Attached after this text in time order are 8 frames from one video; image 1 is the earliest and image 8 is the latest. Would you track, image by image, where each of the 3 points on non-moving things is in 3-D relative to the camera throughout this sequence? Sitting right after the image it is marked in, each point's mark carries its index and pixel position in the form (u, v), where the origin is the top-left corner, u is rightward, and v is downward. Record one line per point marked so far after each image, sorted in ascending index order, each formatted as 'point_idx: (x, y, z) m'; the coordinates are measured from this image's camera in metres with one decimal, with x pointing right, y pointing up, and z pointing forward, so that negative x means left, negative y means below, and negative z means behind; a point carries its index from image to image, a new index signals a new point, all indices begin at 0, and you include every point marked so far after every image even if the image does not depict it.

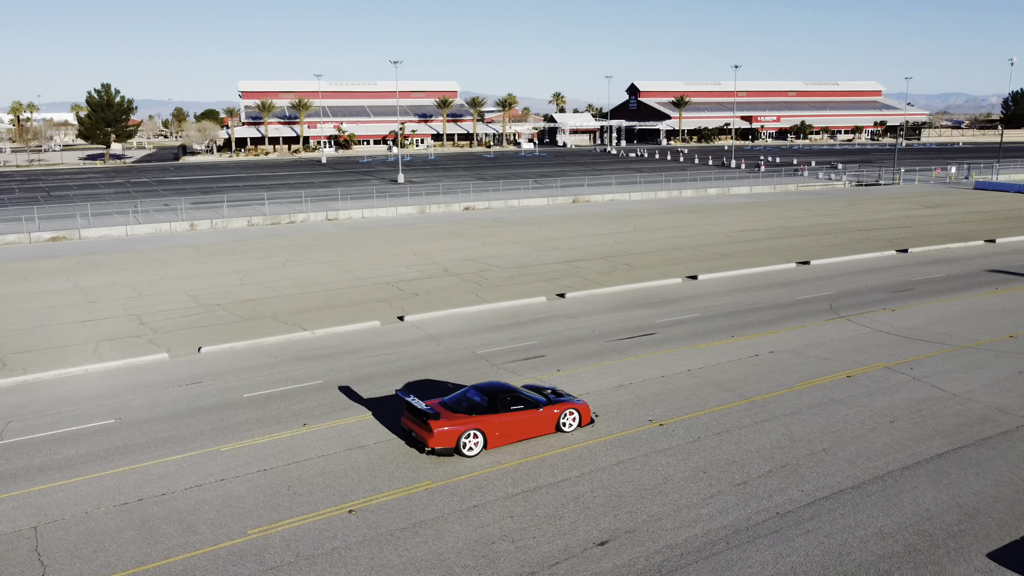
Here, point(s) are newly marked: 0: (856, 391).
0: (+7.8, -2.4, +18.5) m
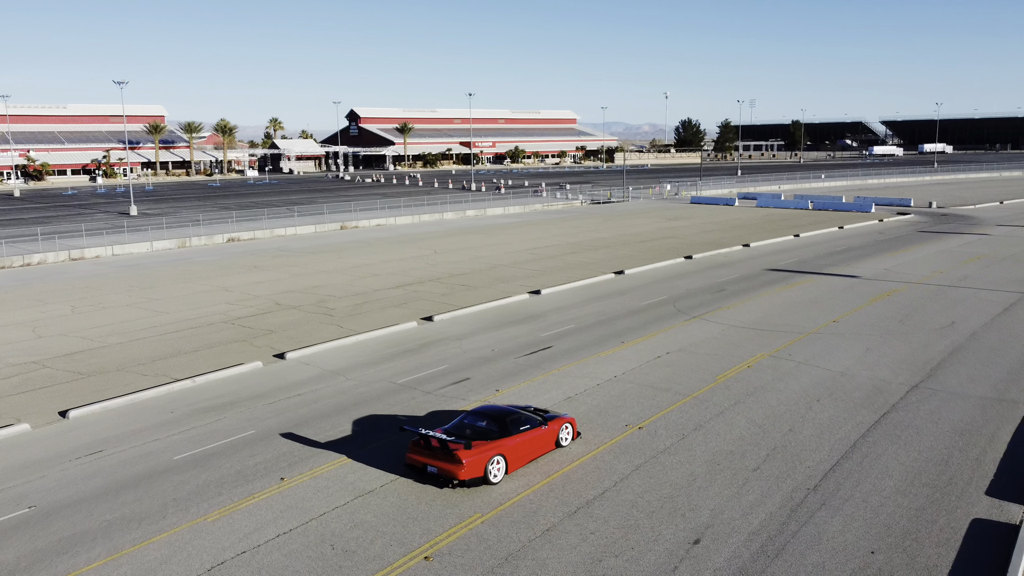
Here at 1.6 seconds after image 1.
0: (+6.6, -2.3, +20.8) m
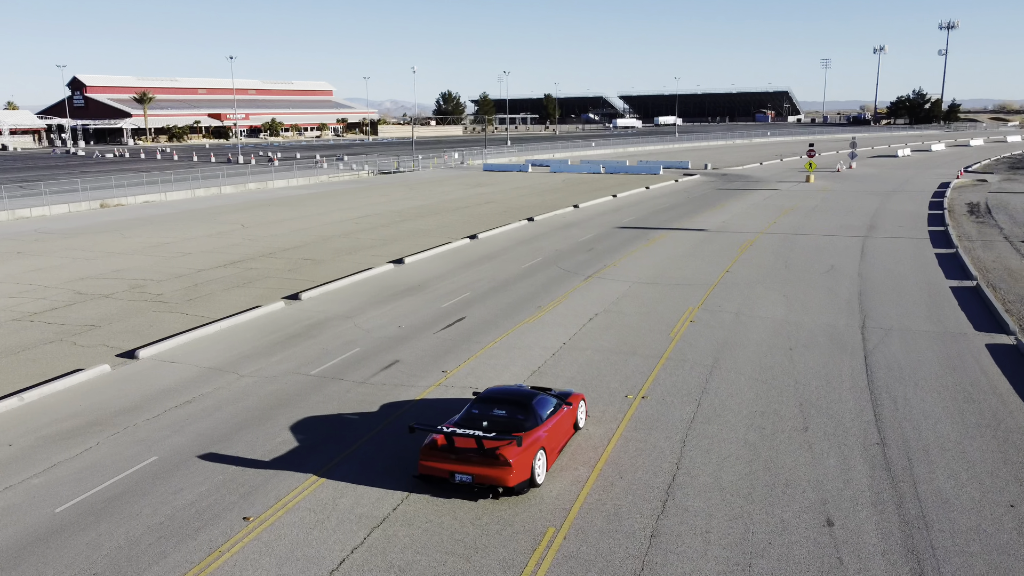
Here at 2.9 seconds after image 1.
0: (+5.0, -1.0, +19.4) m
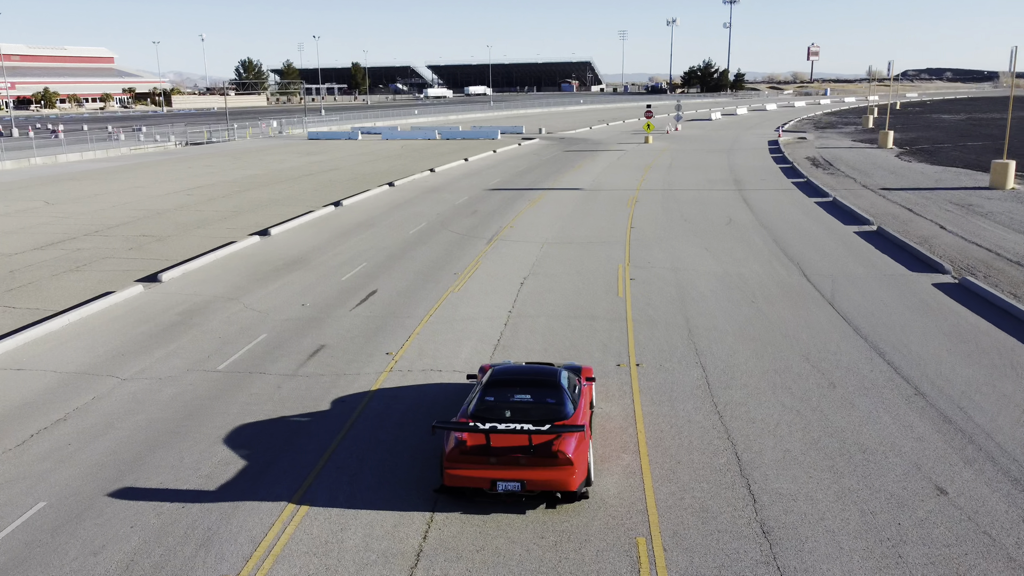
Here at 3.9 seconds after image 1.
0: (+3.5, 0.0, +17.8) m
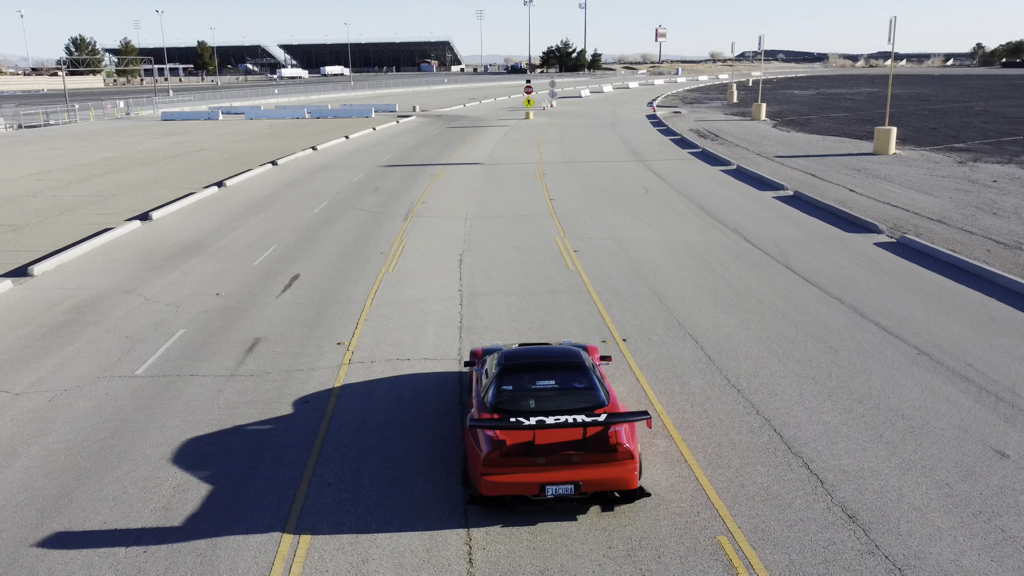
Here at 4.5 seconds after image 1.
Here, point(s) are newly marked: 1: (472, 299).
0: (+2.3, +0.6, +16.9) m
1: (-0.7, -0.2, +14.3) m
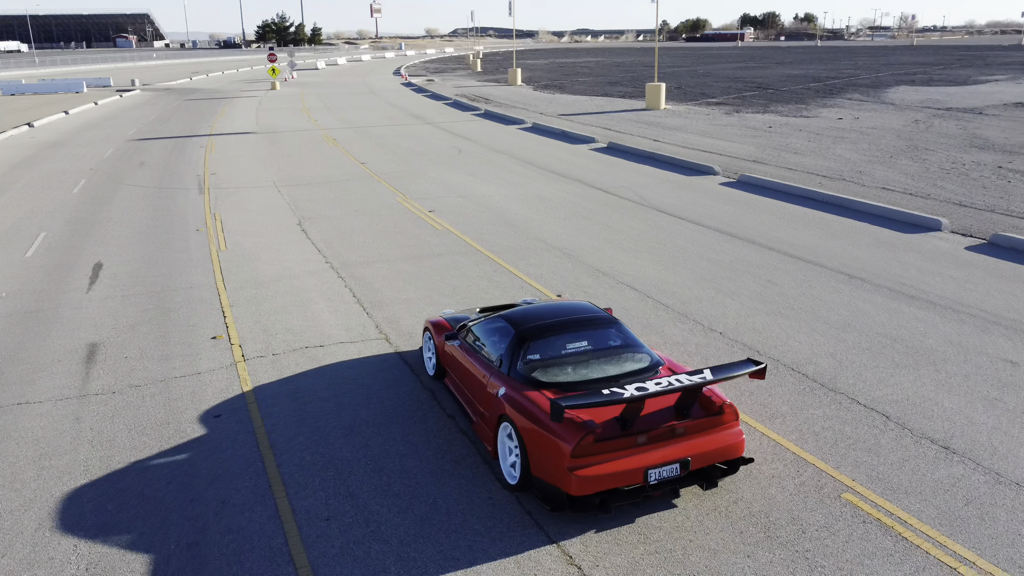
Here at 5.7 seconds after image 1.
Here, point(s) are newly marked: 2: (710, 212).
0: (-0.5, +1.4, +15.4) m
1: (-2.4, +0.3, +12.0) m
2: (+3.7, +1.5, +15.3) m
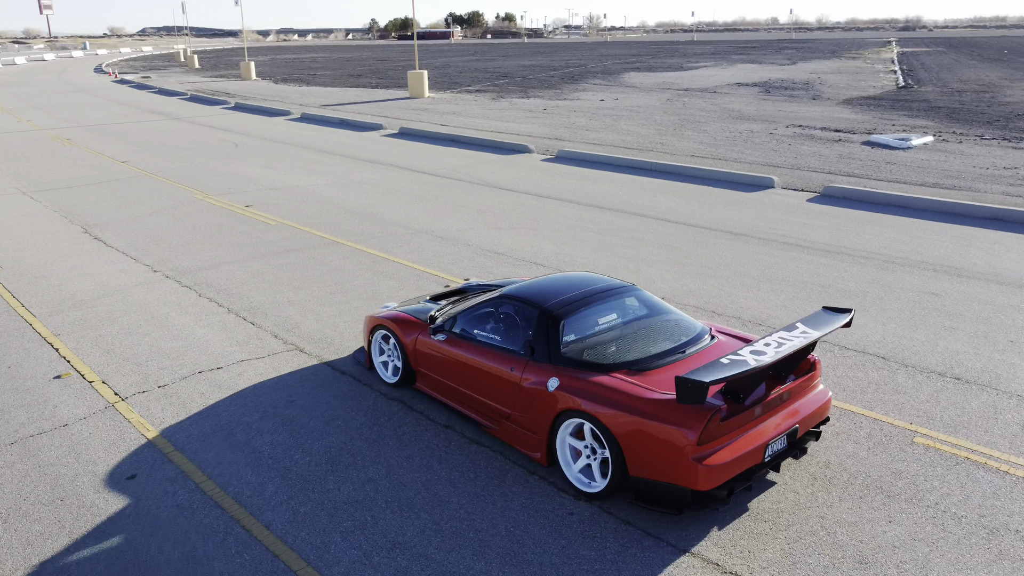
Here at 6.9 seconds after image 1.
0: (-3.2, +1.4, +13.6) m
1: (-3.8, +0.1, +9.8) m
2: (+0.7, +1.9, +14.9) m
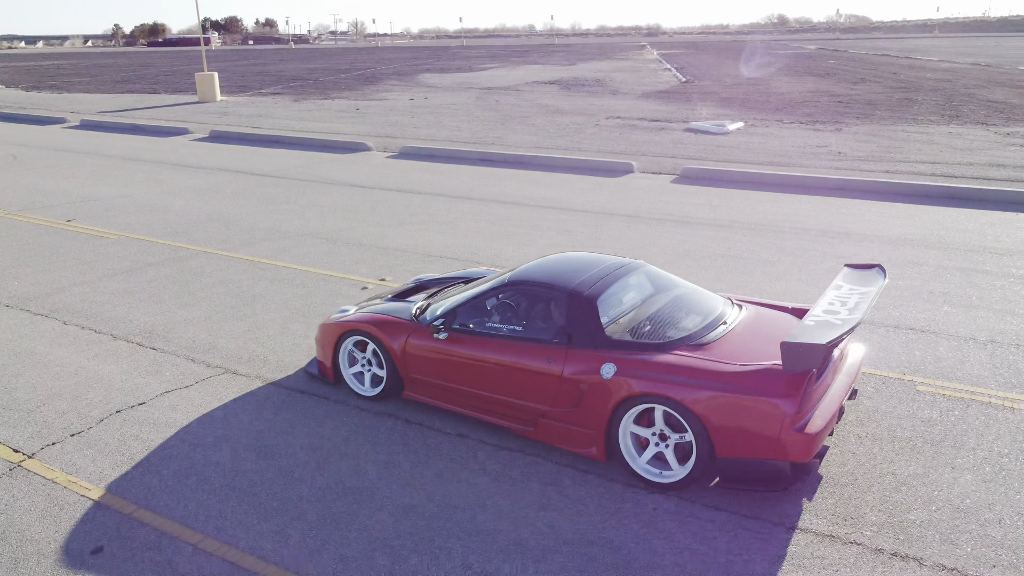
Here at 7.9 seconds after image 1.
0: (-5.1, +1.1, +11.9) m
1: (-4.6, -0.2, +8.0) m
2: (-1.7, +1.9, +14.2) m
